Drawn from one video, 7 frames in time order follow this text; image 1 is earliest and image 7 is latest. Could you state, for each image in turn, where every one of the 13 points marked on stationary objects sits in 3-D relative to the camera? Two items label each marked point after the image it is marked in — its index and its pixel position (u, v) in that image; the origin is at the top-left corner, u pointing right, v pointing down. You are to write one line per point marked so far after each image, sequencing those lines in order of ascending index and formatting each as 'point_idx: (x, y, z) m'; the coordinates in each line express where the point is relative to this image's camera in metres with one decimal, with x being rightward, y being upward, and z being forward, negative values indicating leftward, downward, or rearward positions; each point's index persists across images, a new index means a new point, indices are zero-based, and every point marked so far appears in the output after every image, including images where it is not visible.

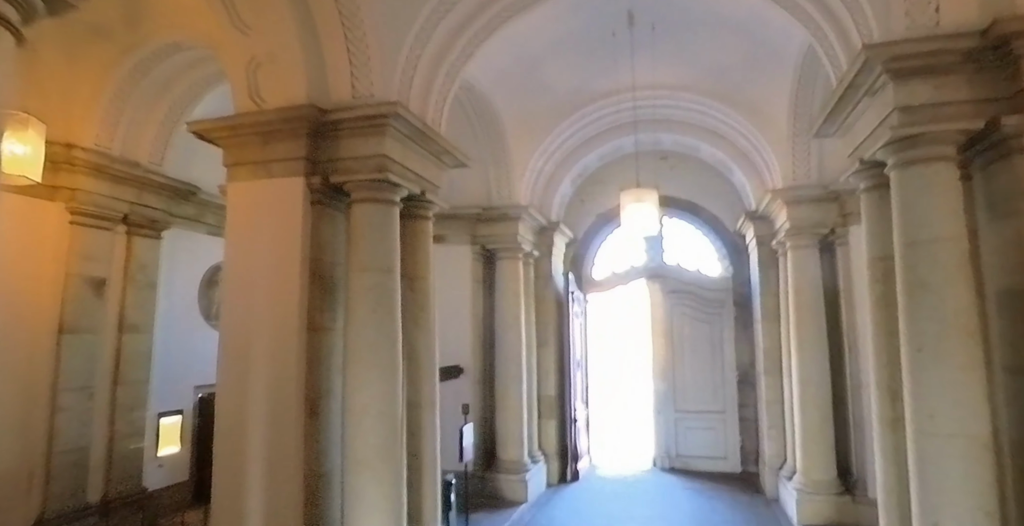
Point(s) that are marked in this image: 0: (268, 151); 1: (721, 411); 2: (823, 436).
0: (-1.3, +0.6, +3.6) m
1: (+2.2, -1.5, +6.9) m
2: (+2.3, -1.3, +4.9) m
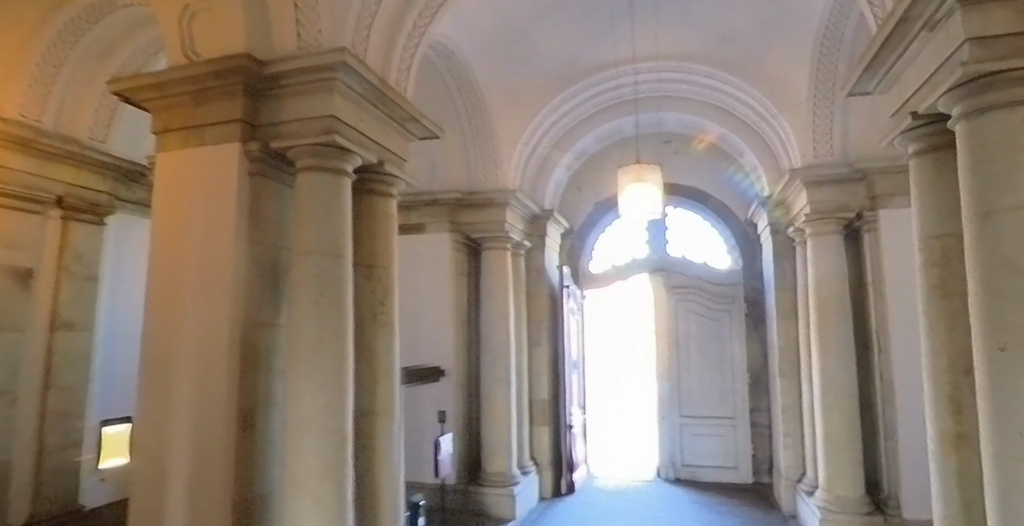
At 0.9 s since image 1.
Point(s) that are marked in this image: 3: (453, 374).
0: (-1.4, +0.7, +3.1) m
1: (+2.1, -1.5, +6.3) m
2: (+2.2, -1.2, +4.3) m
3: (-0.5, -0.9, +5.2) m
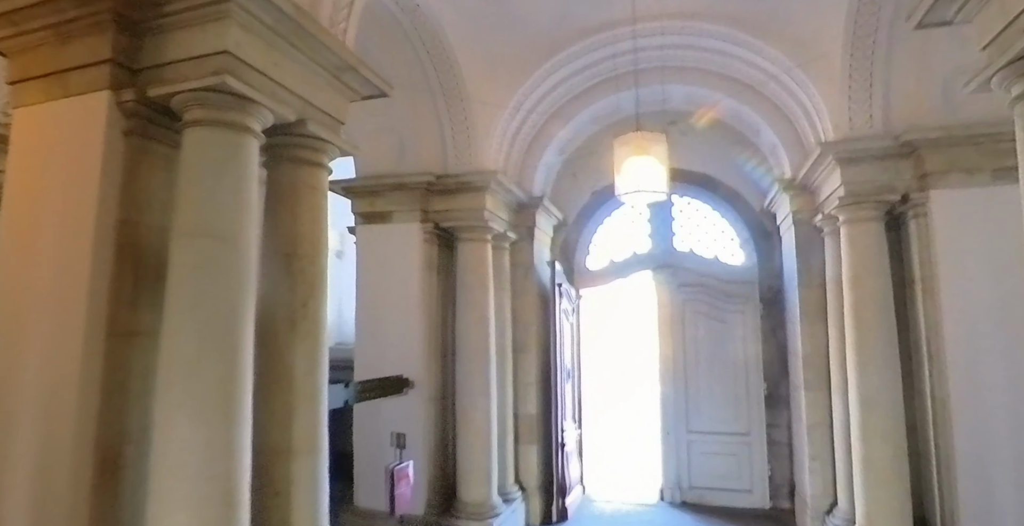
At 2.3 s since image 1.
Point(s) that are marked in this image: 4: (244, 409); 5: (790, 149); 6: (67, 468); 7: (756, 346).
0: (-1.6, +0.7, +2.3) m
1: (+1.9, -1.4, +5.5) m
2: (+2.1, -1.2, +3.6) m
3: (-0.6, -0.8, +4.5) m
4: (-0.8, -0.5, +2.1) m
5: (+2.0, +0.8, +4.7) m
6: (-1.4, -0.6, +2.1) m
7: (+2.0, -0.7, +5.6) m
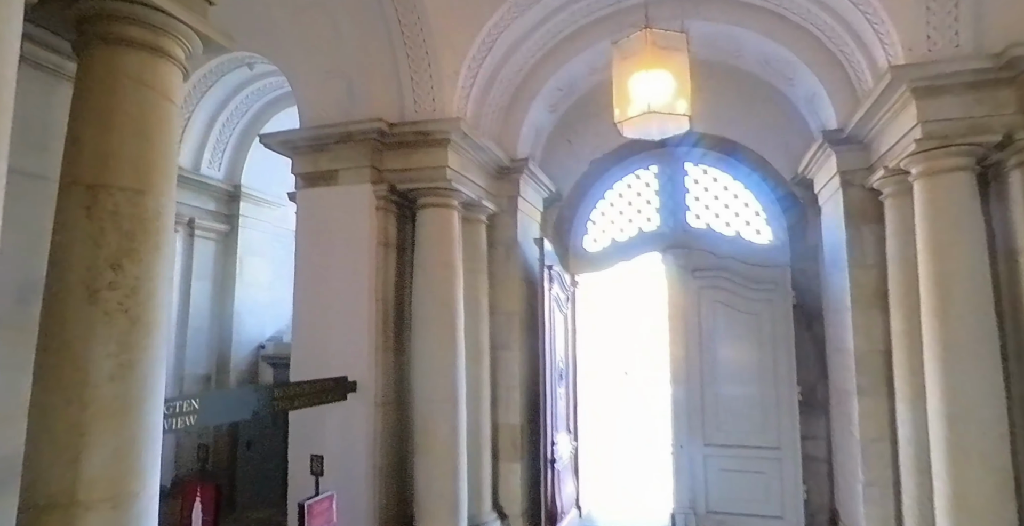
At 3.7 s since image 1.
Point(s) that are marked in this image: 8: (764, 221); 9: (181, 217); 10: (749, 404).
0: (-1.7, +0.9, +1.4) m
1: (+1.8, -1.3, +4.6) m
2: (+1.9, -1.0, +2.6) m
3: (-0.8, -0.7, +3.5) m
4: (-1.0, -0.3, +1.1) m
5: (+1.8, +1.0, +3.7) m
6: (-1.5, -0.5, +1.1) m
7: (+1.9, -0.6, +4.6) m
8: (+1.8, +0.3, +4.8) m
9: (-2.5, +0.4, +5.1) m
10: (+1.7, -1.0, +4.7) m
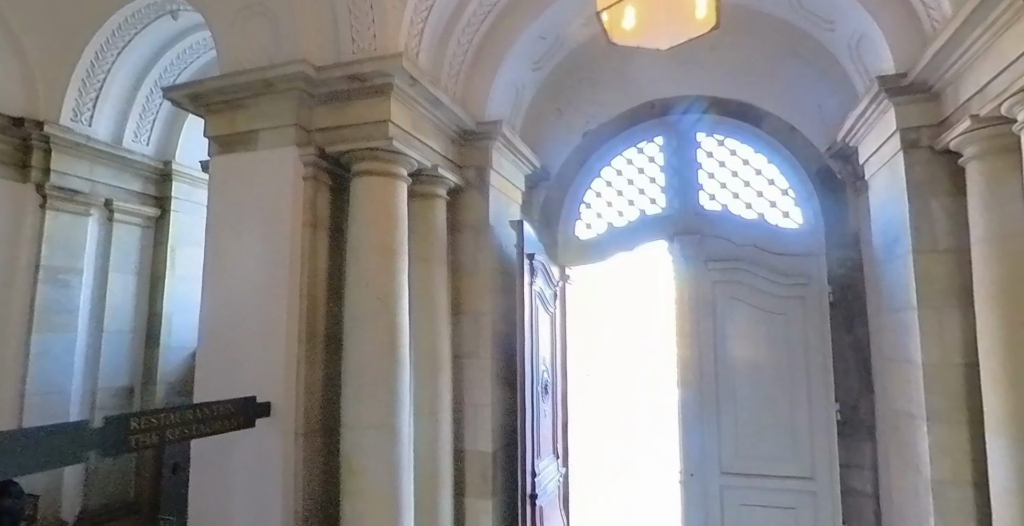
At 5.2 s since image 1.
0: (-1.9, +0.9, +0.6) m
1: (+1.7, -1.2, +3.8) m
2: (+1.8, -0.9, +1.8) m
3: (-0.9, -0.6, +2.7) m
4: (-1.1, -0.2, +0.3) m
5: (+1.7, +1.0, +2.9) m
6: (-1.7, -0.4, +0.3) m
7: (+1.8, -0.5, +3.8) m
8: (+1.7, +0.4, +4.0) m
9: (-2.7, +0.4, +4.3) m
10: (+1.5, -0.9, +3.9) m
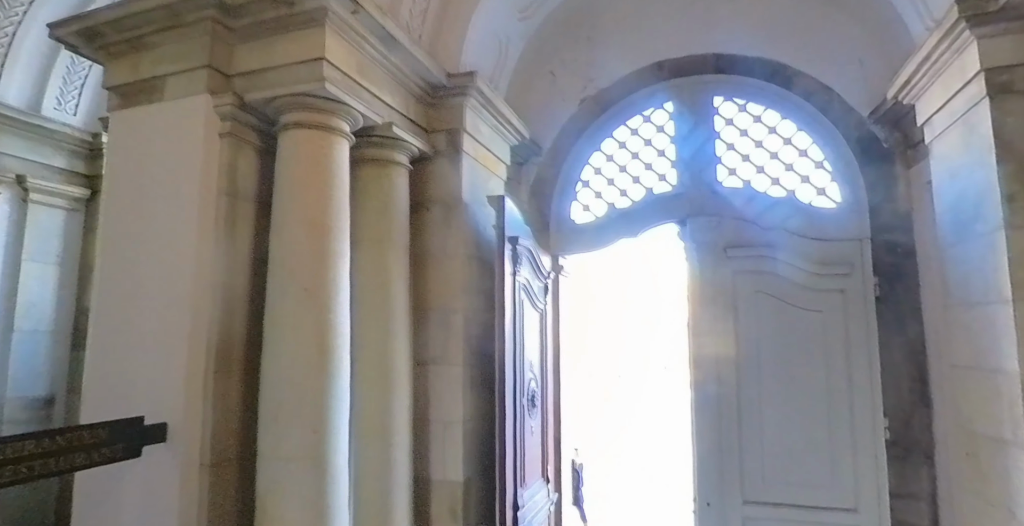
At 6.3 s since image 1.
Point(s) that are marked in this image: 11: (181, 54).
0: (-2.0, +1.0, -0.1) m
1: (+1.6, -1.1, +3.1) m
2: (+1.7, -0.9, +1.1) m
3: (-1.0, -0.5, +2.1) m
4: (-1.2, -0.2, -0.3) m
5: (+1.6, +1.1, +2.2) m
6: (-1.8, -0.3, -0.3) m
7: (+1.7, -0.4, +3.1) m
8: (+1.6, +0.4, +3.4) m
9: (-2.8, +0.5, +3.6) m
10: (+1.4, -0.9, +3.2) m
11: (-1.2, +0.7, +2.3) m
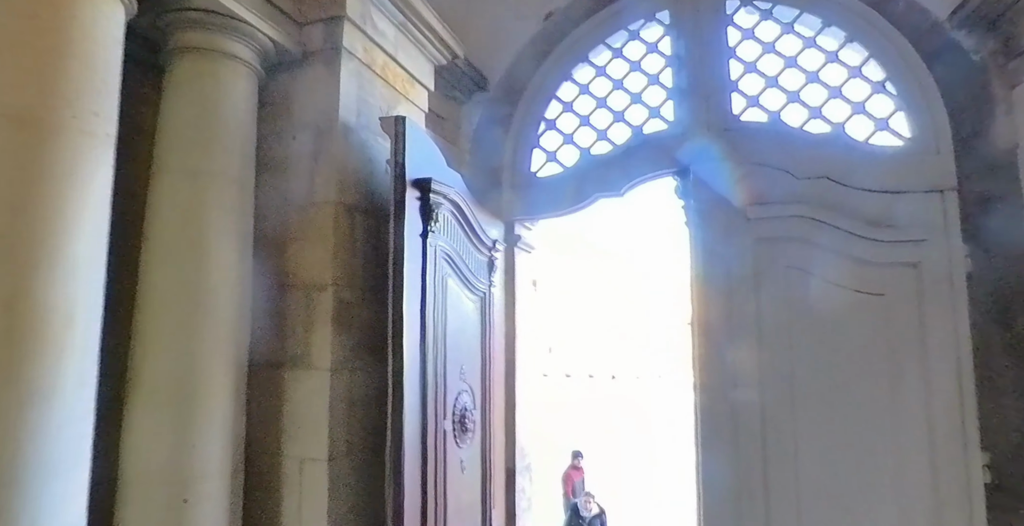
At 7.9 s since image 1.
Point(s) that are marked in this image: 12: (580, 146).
0: (-2.2, +1.1, -1.0) m
1: (+1.3, -1.0, +2.1) m
2: (+1.4, -0.7, +0.2) m
3: (-1.3, -0.4, +1.1) m
4: (-1.5, 0.0, -1.3) m
5: (+1.3, +1.2, +1.3) m
6: (-2.1, -0.2, -1.3) m
7: (+1.4, -0.3, +2.2) m
8: (+1.4, +0.6, +2.4) m
9: (-3.0, +0.6, +2.7) m
10: (+1.2, -0.7, +2.2) m
11: (-1.4, +0.9, +1.3) m
12: (+0.3, +0.5, +2.7) m
